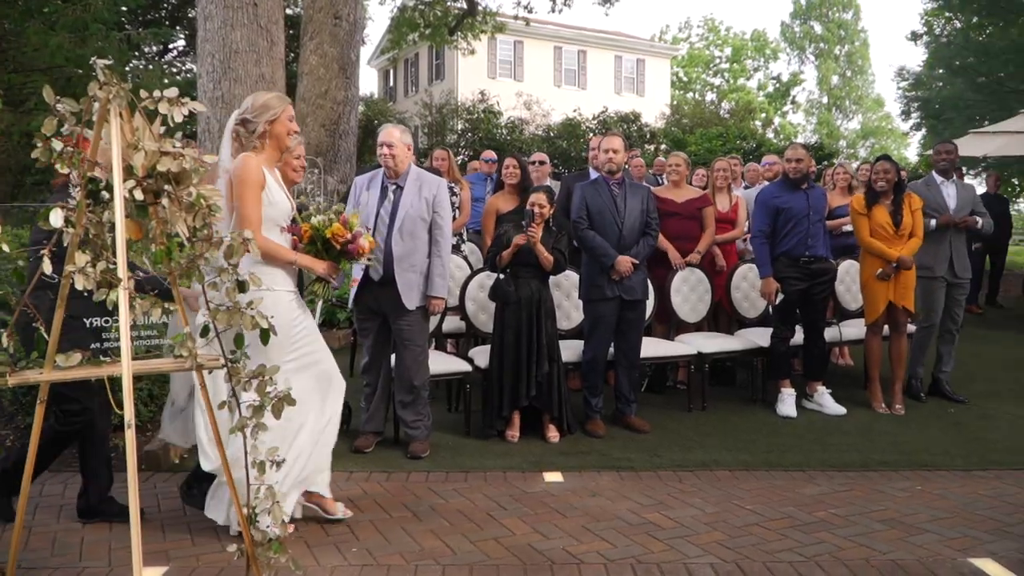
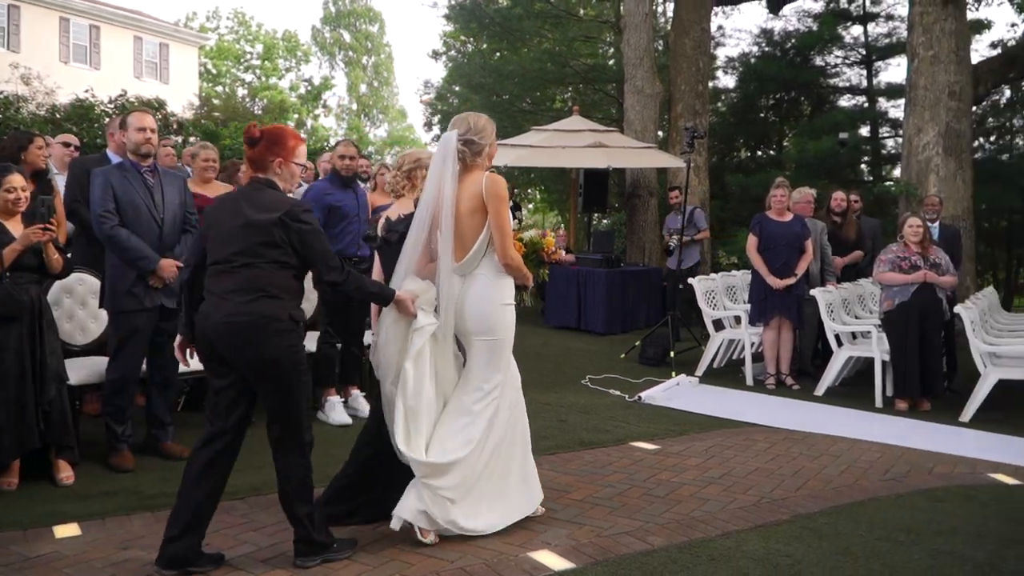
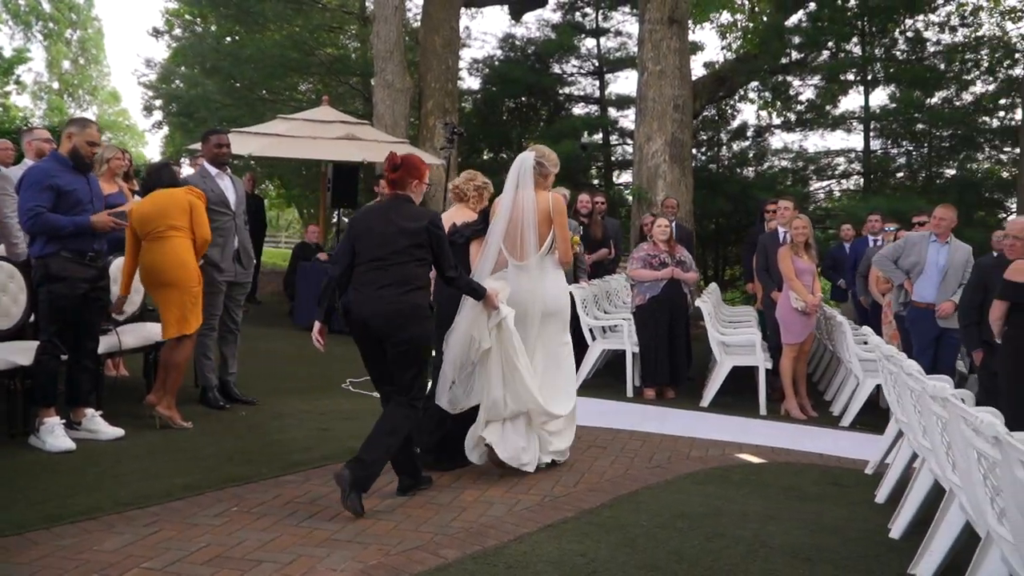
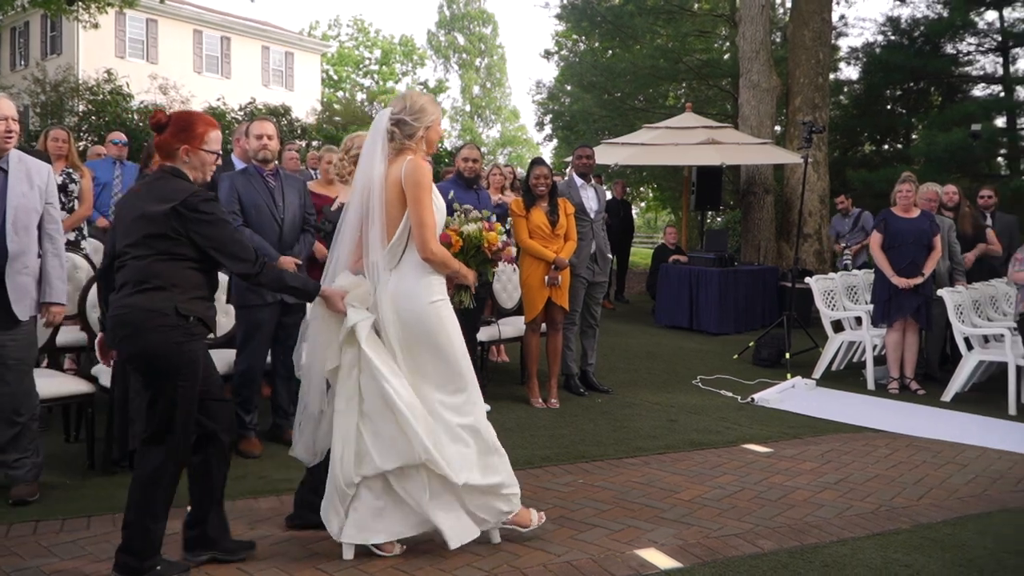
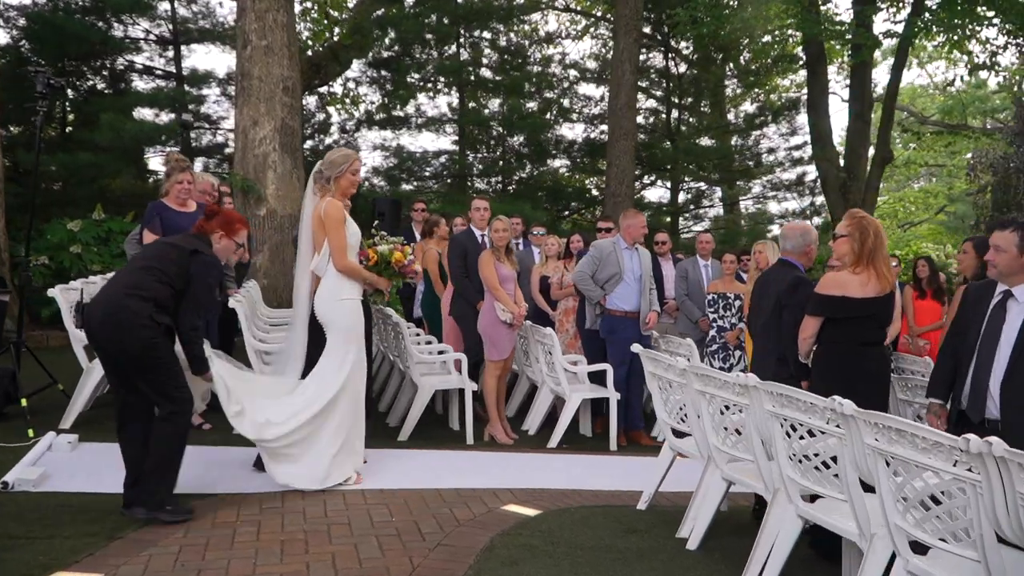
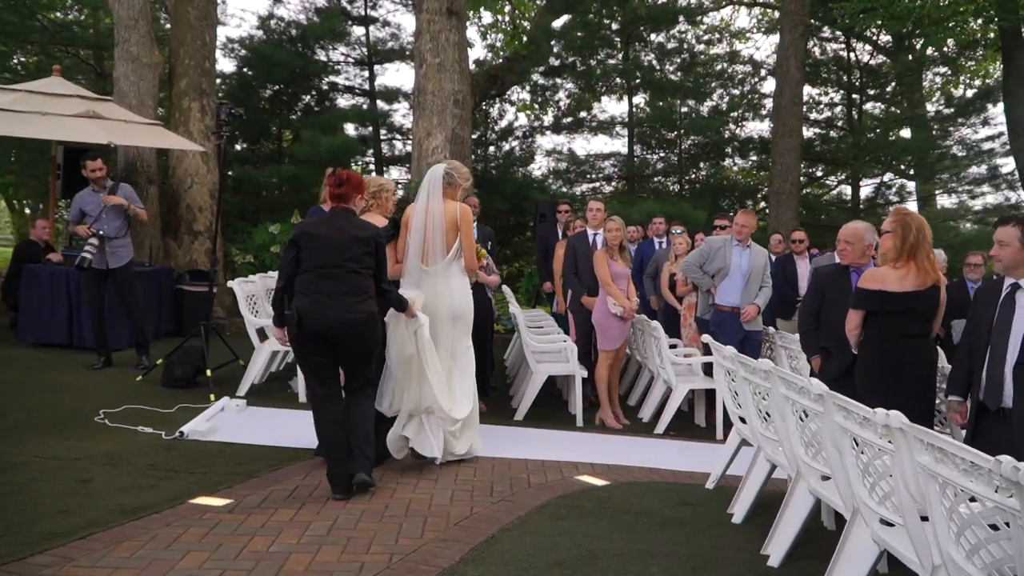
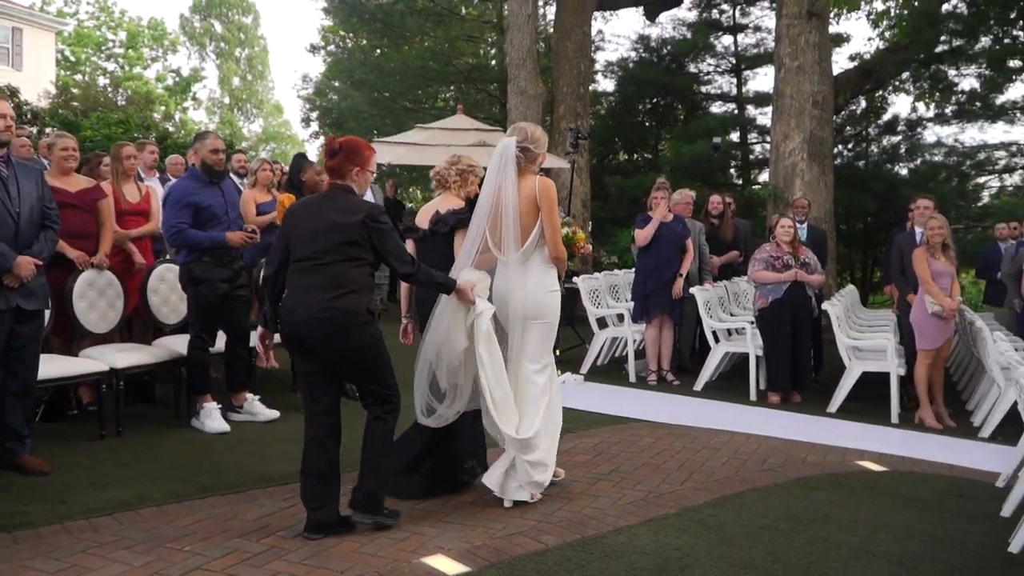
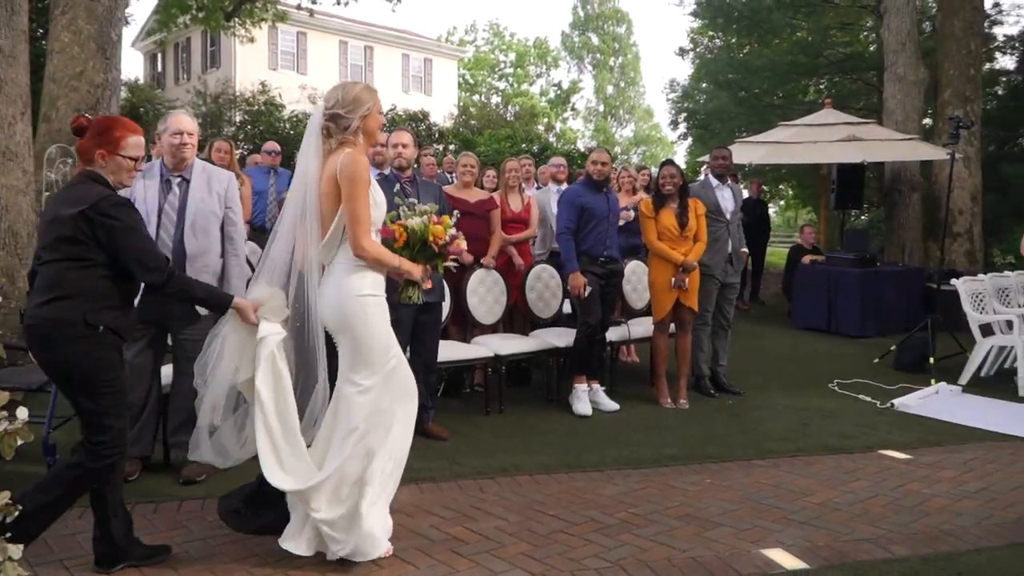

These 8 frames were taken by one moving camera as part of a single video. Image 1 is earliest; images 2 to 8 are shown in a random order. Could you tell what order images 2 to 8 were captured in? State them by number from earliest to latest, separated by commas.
8, 4, 2, 7, 3, 6, 5
